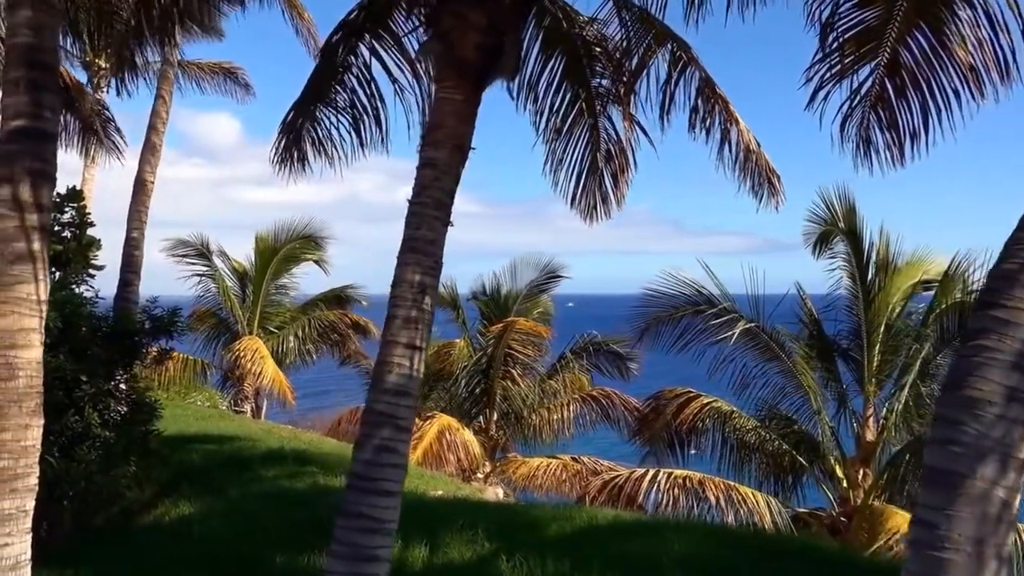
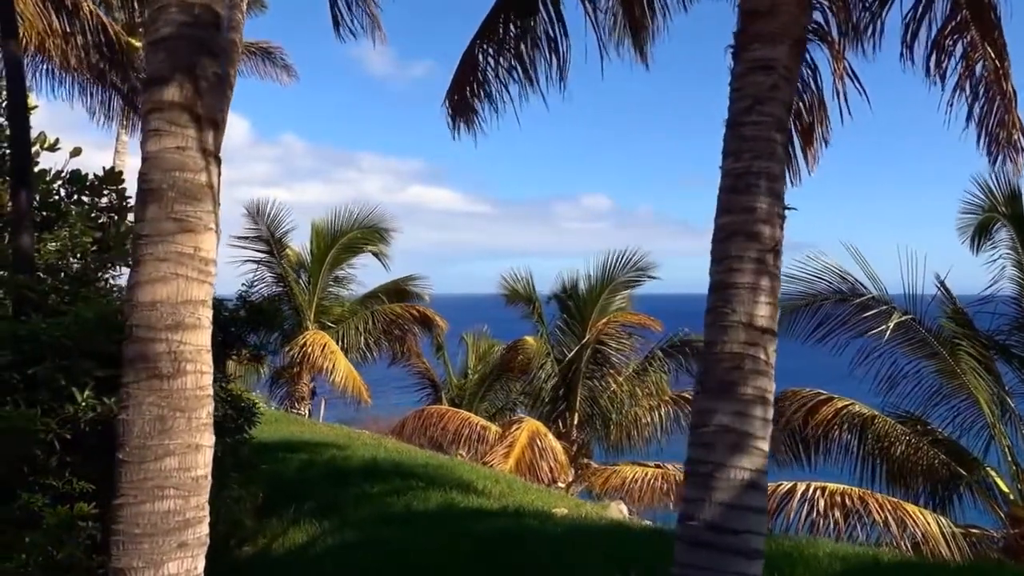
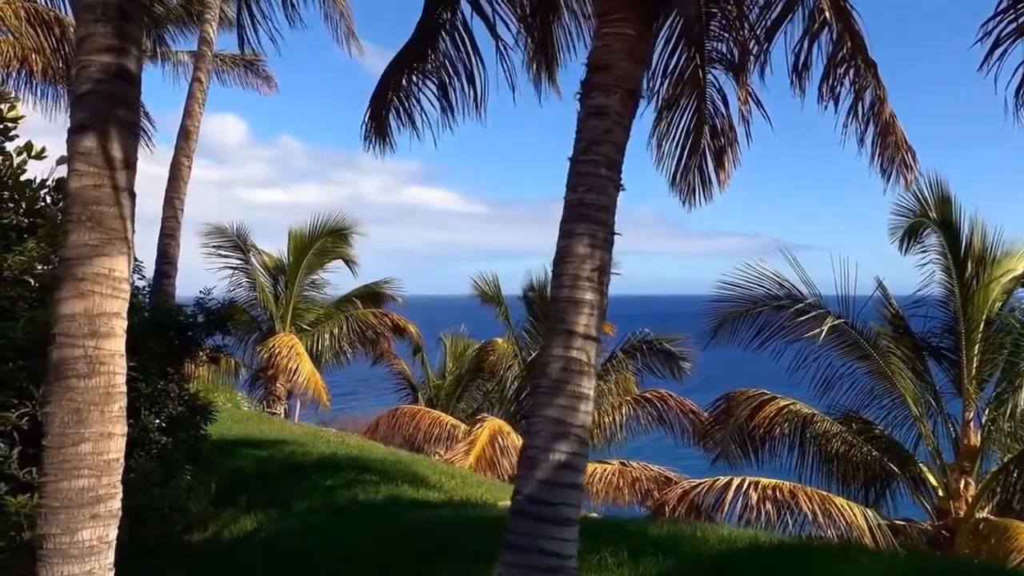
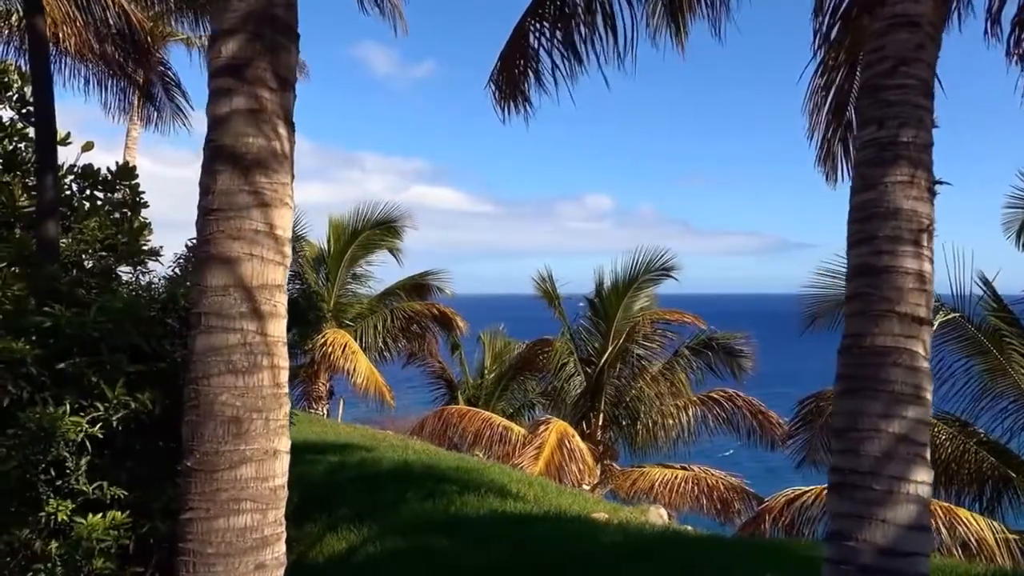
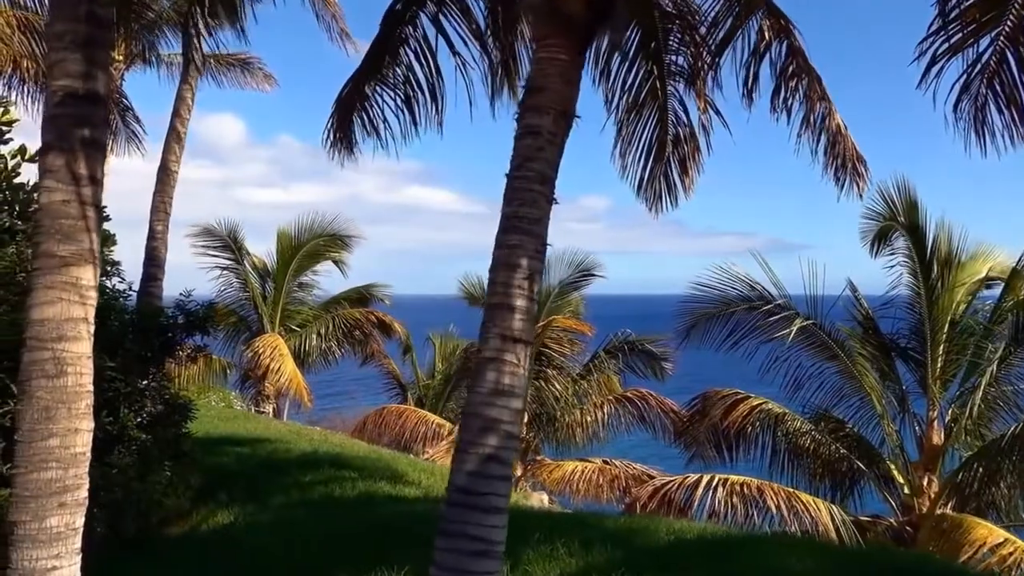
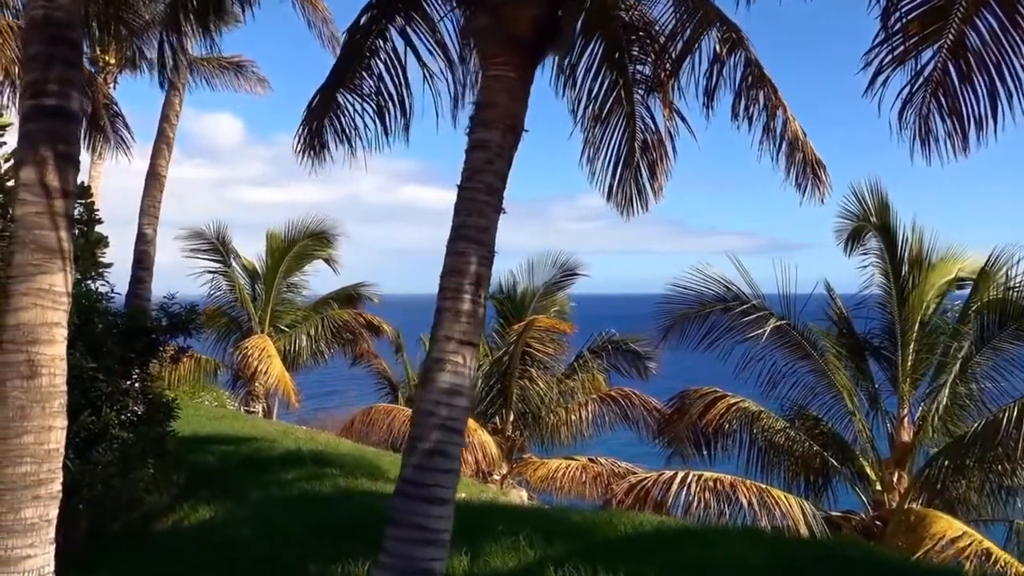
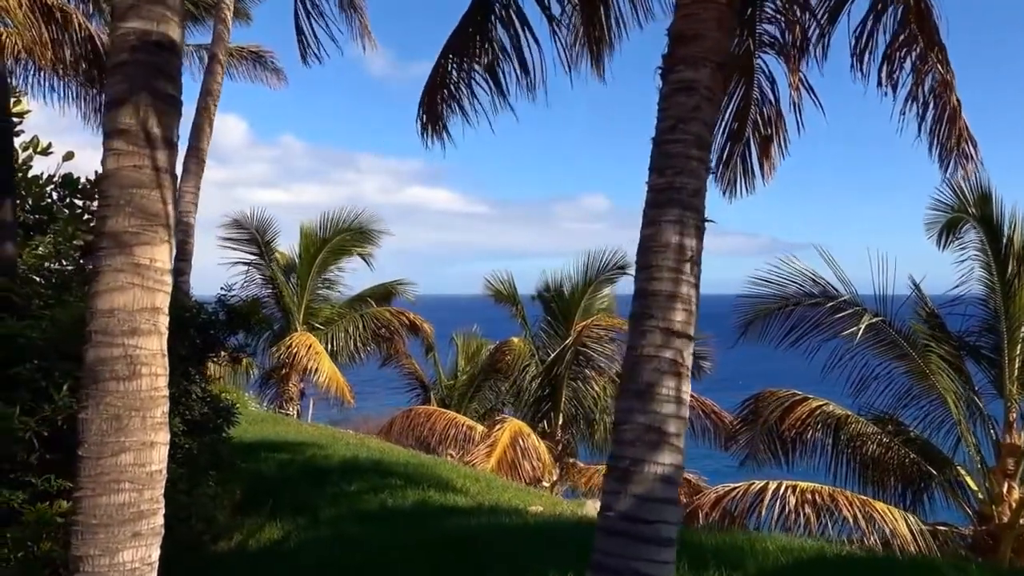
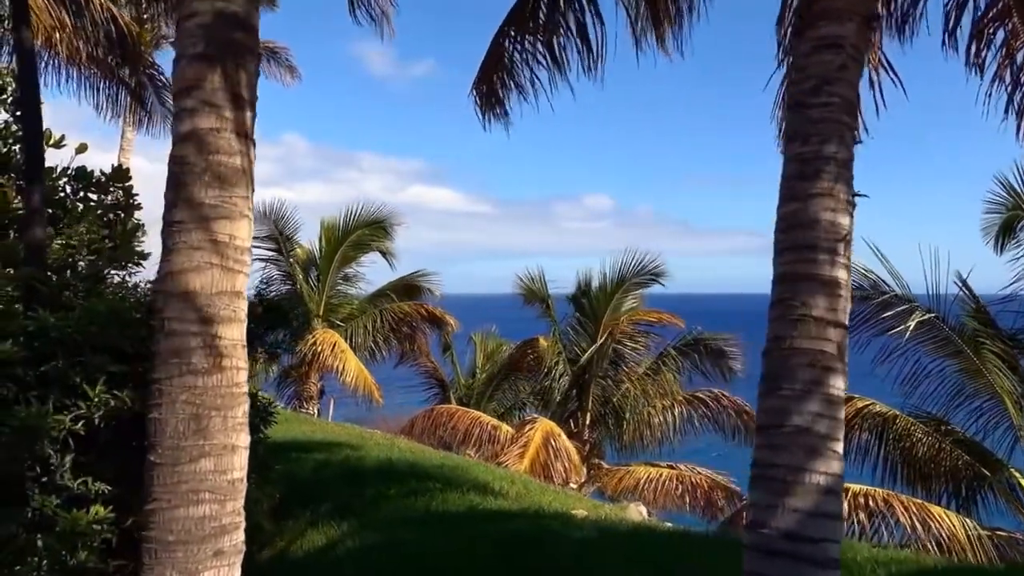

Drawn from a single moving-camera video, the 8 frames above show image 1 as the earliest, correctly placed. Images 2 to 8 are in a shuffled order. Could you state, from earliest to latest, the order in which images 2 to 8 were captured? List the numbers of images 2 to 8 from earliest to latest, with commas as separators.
6, 5, 3, 7, 2, 8, 4
